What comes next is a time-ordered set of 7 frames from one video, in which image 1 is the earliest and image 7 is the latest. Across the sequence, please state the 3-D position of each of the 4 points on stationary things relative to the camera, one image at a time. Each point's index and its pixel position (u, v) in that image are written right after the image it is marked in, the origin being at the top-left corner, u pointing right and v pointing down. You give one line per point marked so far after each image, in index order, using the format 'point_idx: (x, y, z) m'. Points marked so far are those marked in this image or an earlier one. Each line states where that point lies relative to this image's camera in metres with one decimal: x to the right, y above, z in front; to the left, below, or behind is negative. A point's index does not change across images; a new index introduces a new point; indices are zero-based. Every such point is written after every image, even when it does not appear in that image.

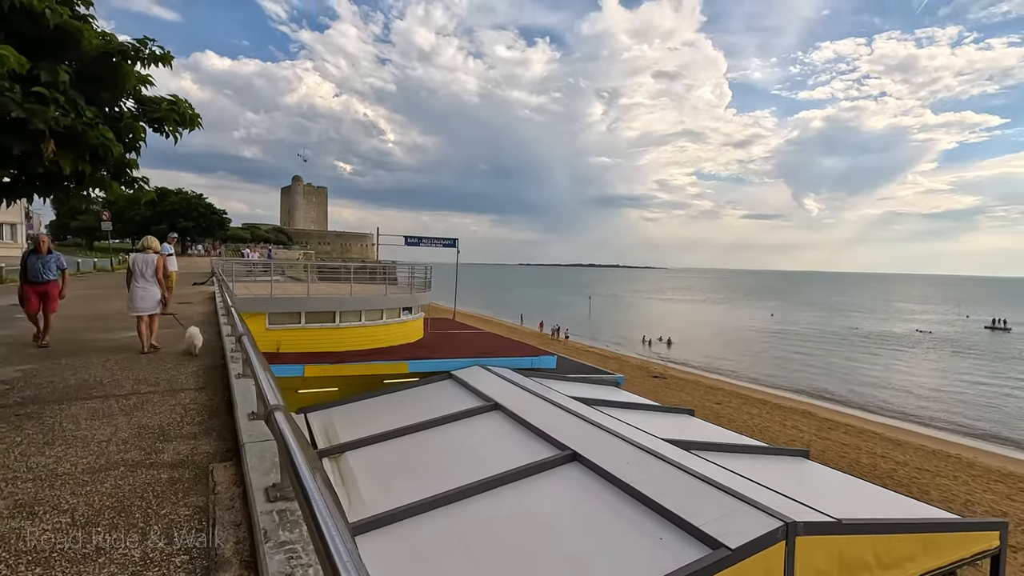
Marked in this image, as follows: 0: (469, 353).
0: (-1.1, -1.8, +14.3) m
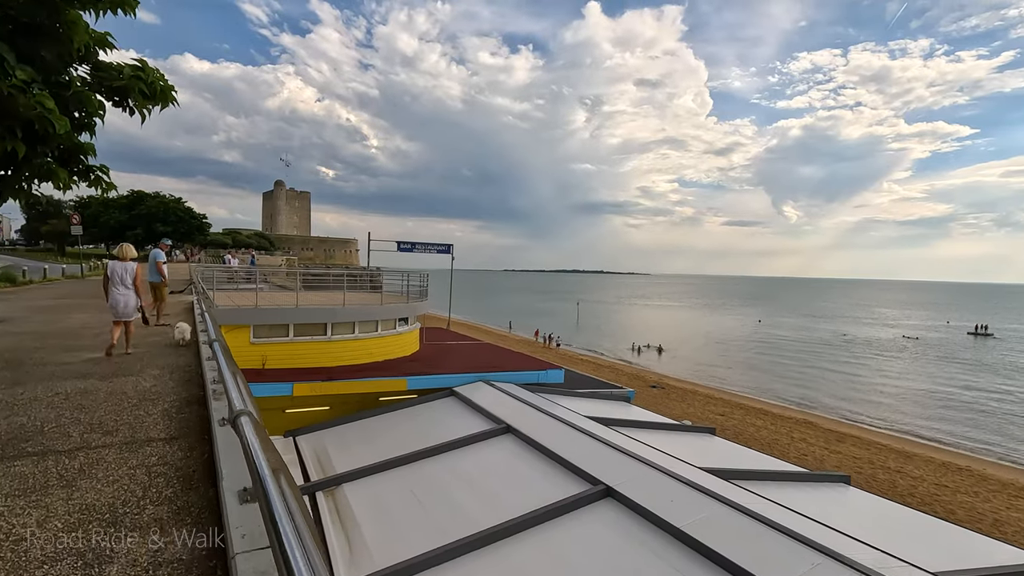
0: (-1.0, -2.0, +13.3) m
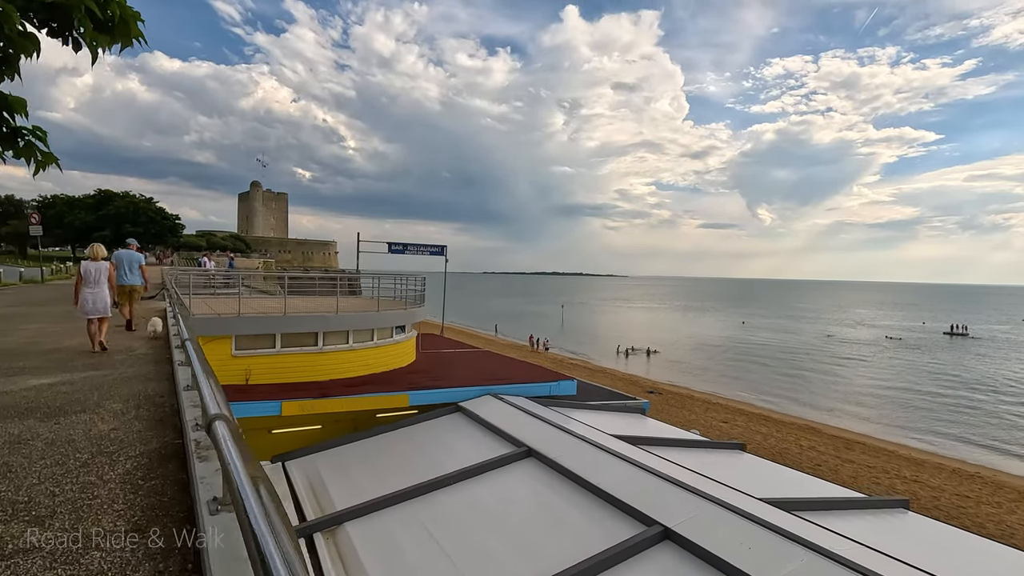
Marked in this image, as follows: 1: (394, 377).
0: (-0.8, -2.1, +12.2) m
1: (-2.6, -2.0, +11.8) m
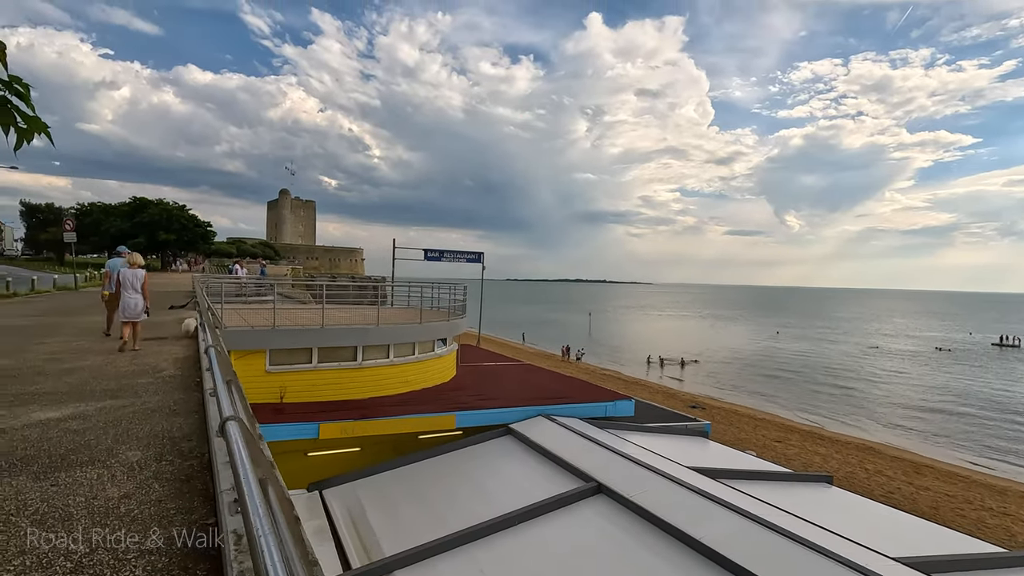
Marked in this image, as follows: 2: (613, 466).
0: (+0.3, -2.3, +11.2) m
1: (-1.5, -2.2, +10.9) m
2: (+1.5, -2.8, +8.3) m
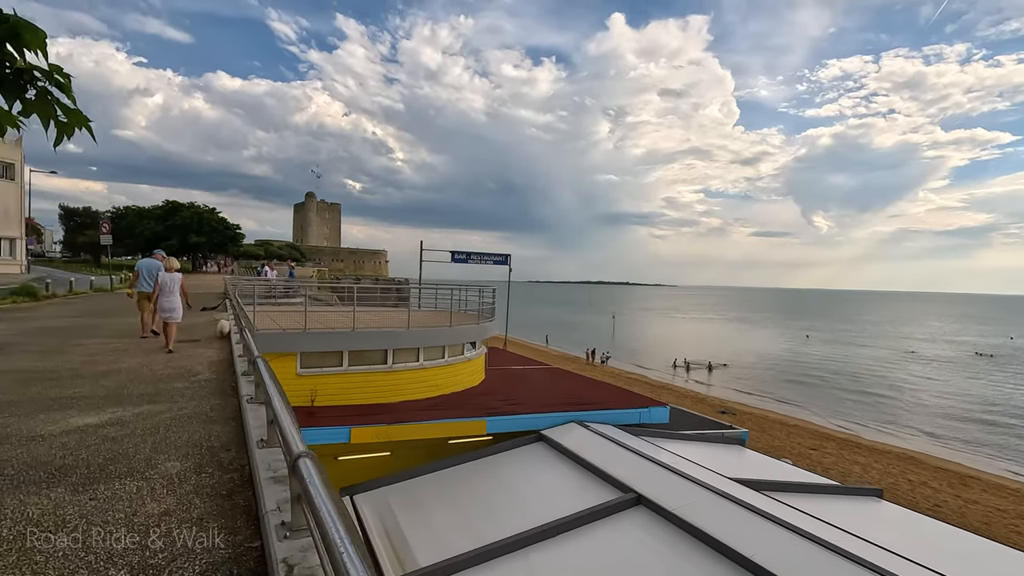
0: (+0.9, -2.4, +10.9) m
1: (-0.9, -2.2, +10.7) m
2: (+2.0, -2.8, +8.0) m
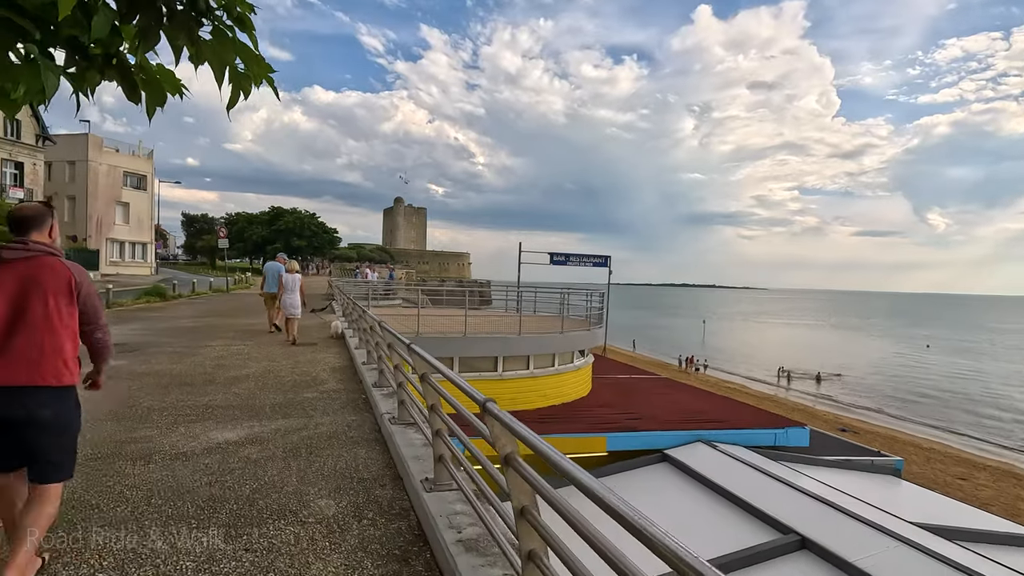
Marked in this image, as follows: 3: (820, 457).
0: (+3.1, -2.5, +10.0) m
1: (+1.3, -2.3, +10.0) m
2: (+3.8, -2.9, +6.9) m
3: (+5.6, -3.1, +9.8) m
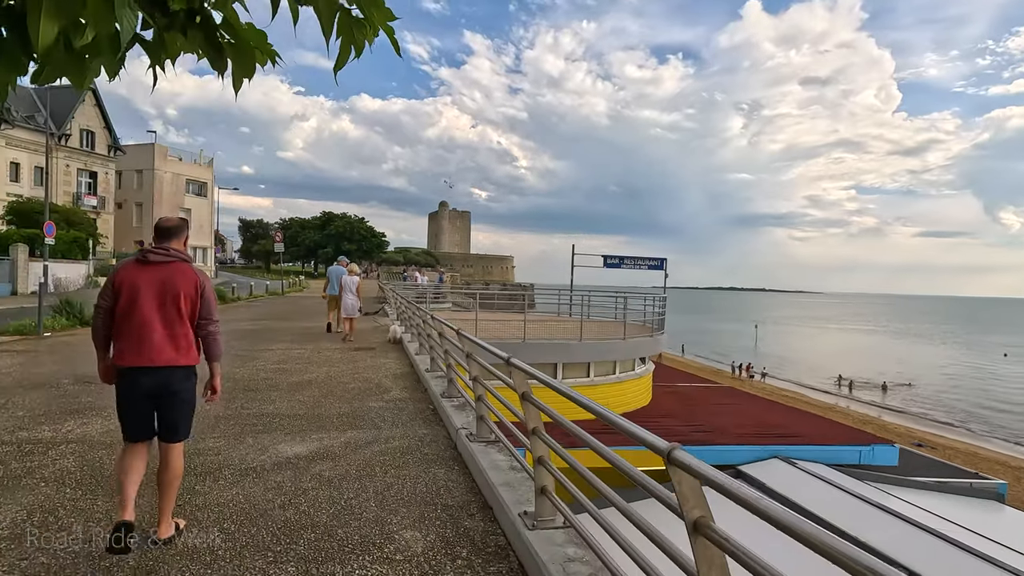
0: (+4.1, -2.5, +9.3) m
1: (+2.3, -2.4, +9.5) m
2: (+4.6, -2.9, +6.2) m
3: (+6.7, -3.2, +9.0) m
